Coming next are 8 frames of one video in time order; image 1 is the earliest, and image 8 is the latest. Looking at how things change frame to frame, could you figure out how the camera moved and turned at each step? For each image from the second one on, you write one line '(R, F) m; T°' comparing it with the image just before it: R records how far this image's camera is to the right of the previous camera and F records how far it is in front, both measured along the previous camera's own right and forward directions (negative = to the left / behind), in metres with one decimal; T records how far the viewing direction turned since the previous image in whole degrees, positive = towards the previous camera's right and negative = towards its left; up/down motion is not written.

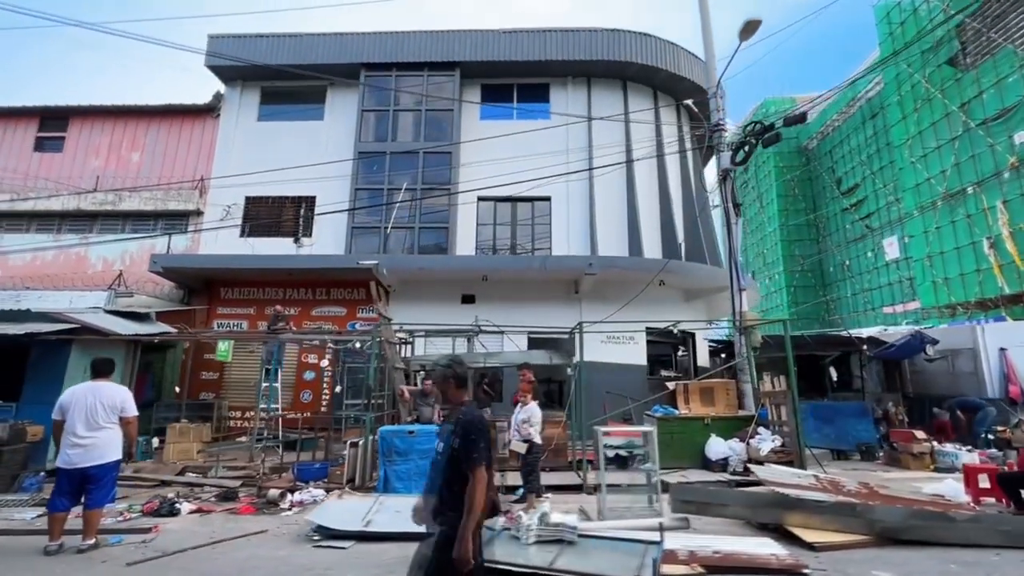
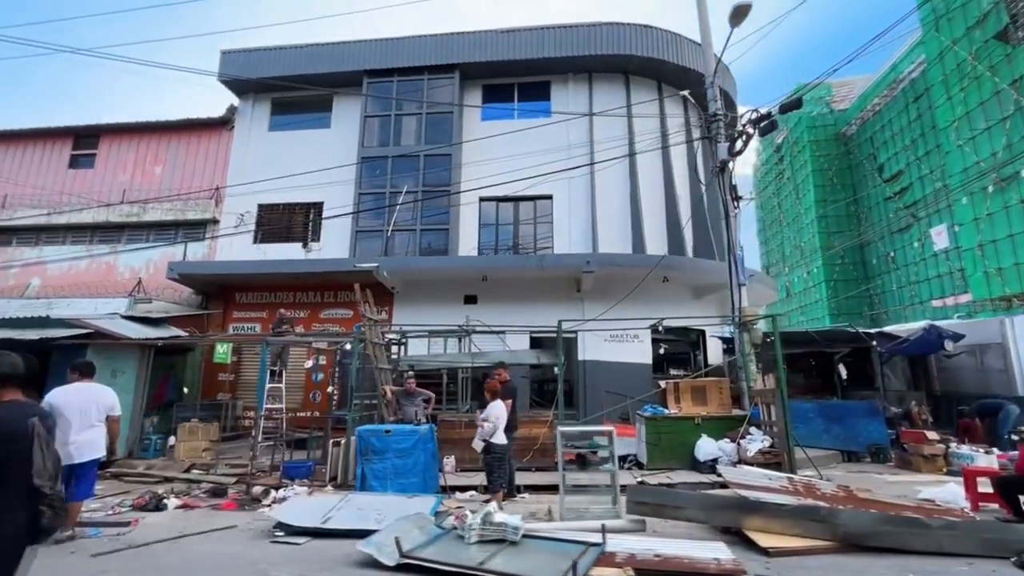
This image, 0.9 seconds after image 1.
(+0.9, 0.0) m; -4°
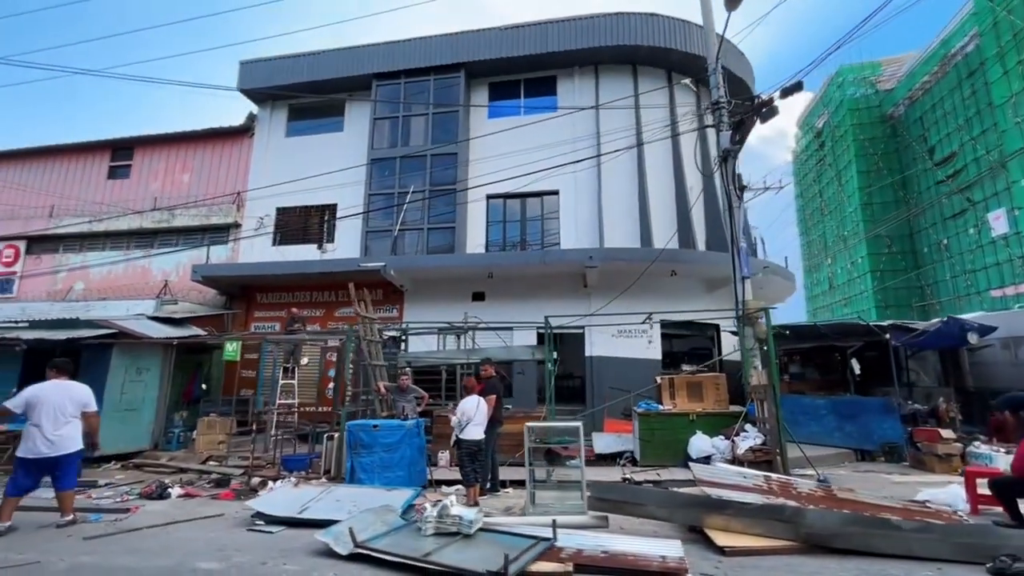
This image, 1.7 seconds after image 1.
(+0.8, 0.0) m; -4°
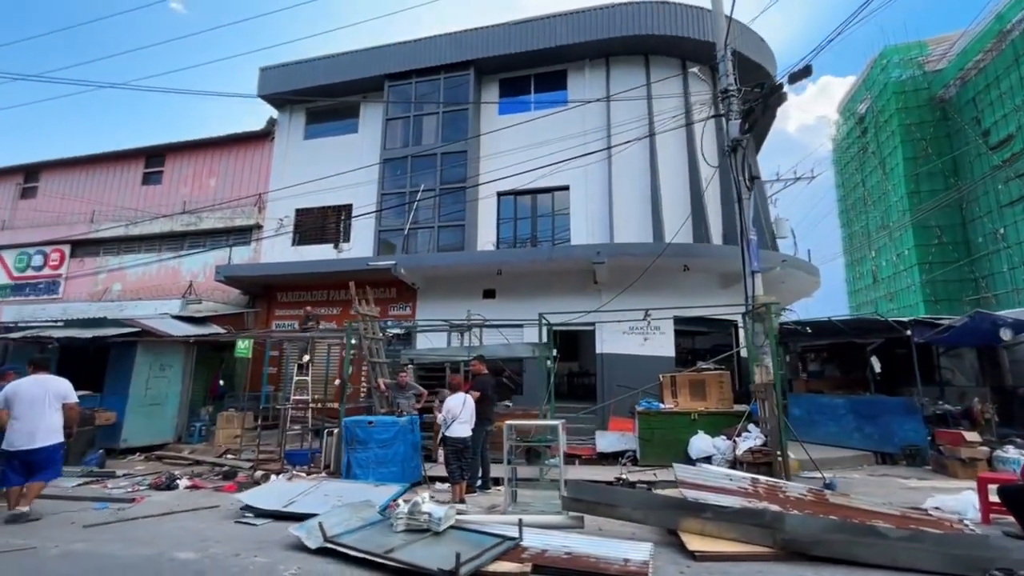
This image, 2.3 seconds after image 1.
(+0.6, +0.1) m; -4°
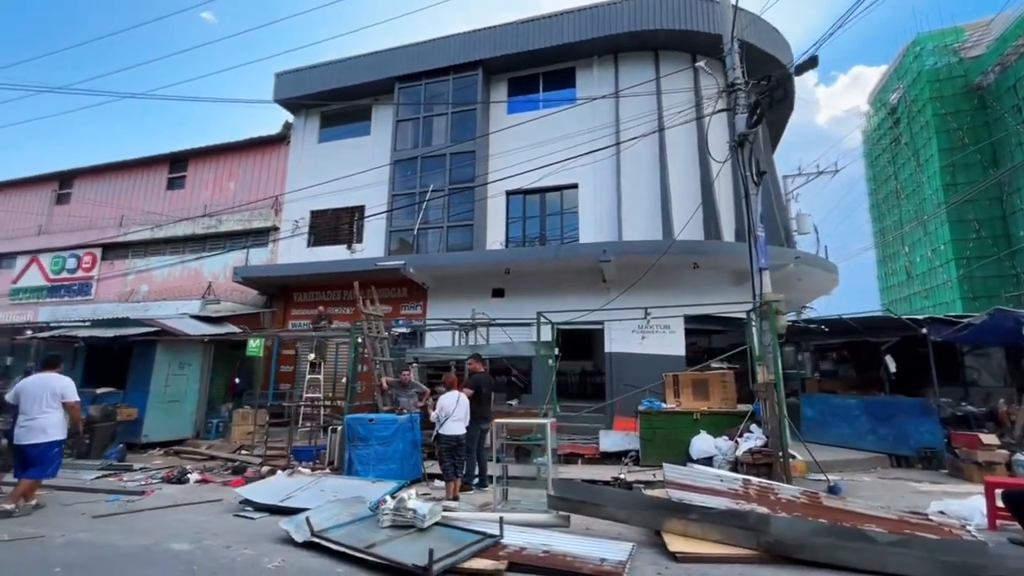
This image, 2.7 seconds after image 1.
(+0.4, 0.0) m; -3°
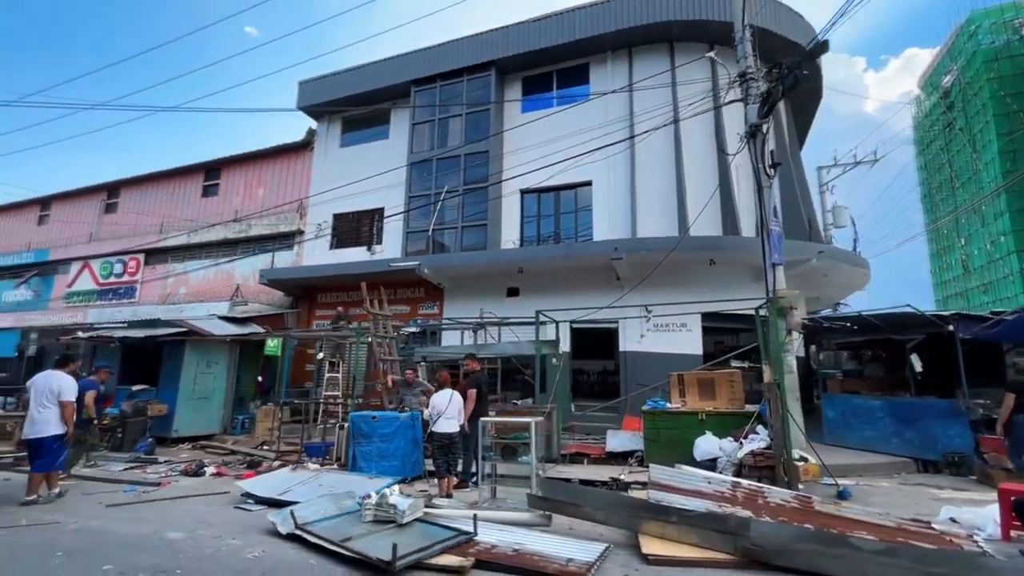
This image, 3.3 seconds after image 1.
(+0.6, 0.0) m; -4°
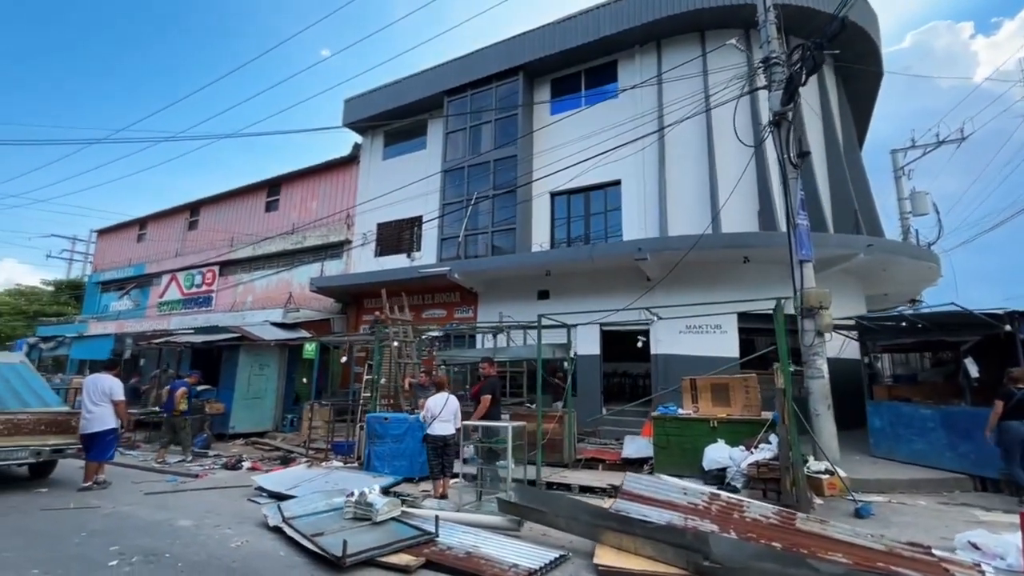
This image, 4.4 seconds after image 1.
(+1.1, 0.0) m; -8°
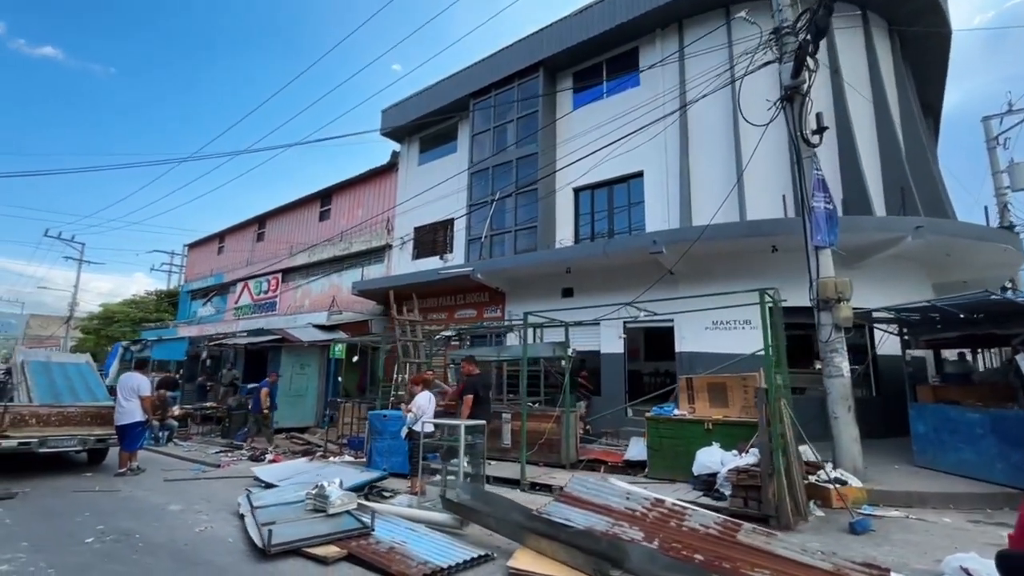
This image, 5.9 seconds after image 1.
(+1.4, +0.2) m; -8°
